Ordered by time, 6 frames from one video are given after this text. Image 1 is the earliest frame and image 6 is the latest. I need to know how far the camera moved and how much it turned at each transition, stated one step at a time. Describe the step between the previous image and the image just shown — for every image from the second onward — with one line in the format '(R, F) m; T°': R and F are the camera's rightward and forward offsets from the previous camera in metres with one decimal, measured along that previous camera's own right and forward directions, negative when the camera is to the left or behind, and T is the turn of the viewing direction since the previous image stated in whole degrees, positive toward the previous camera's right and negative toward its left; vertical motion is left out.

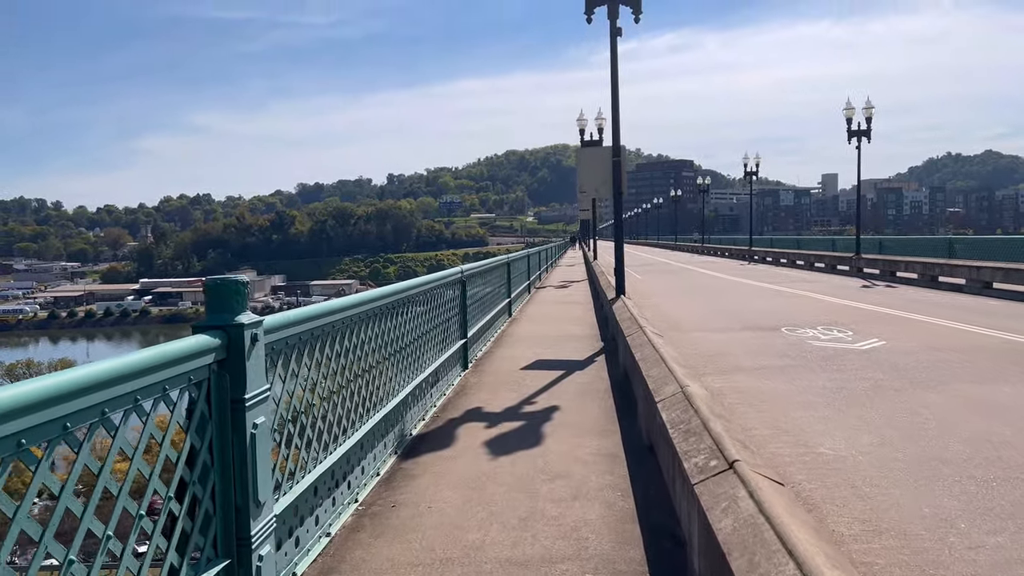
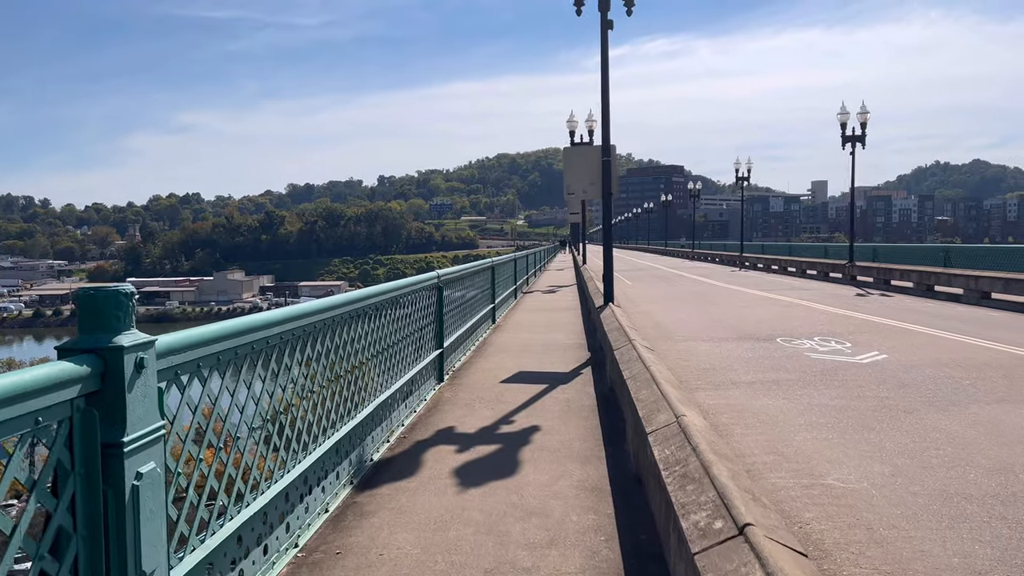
(+0.1, +0.6) m; +1°
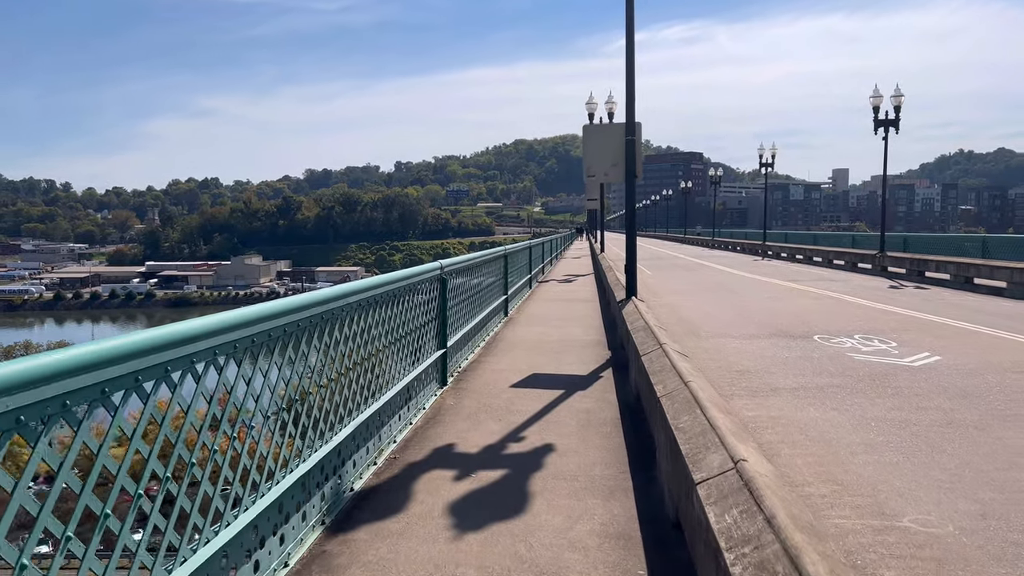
(0.0, +0.9) m; -1°
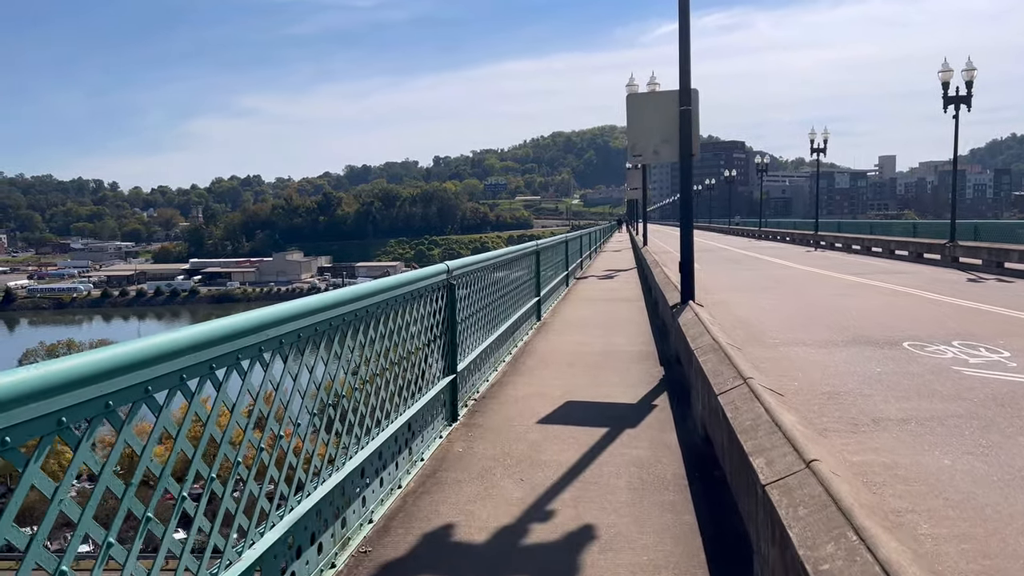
(+0.1, +1.6) m; -3°
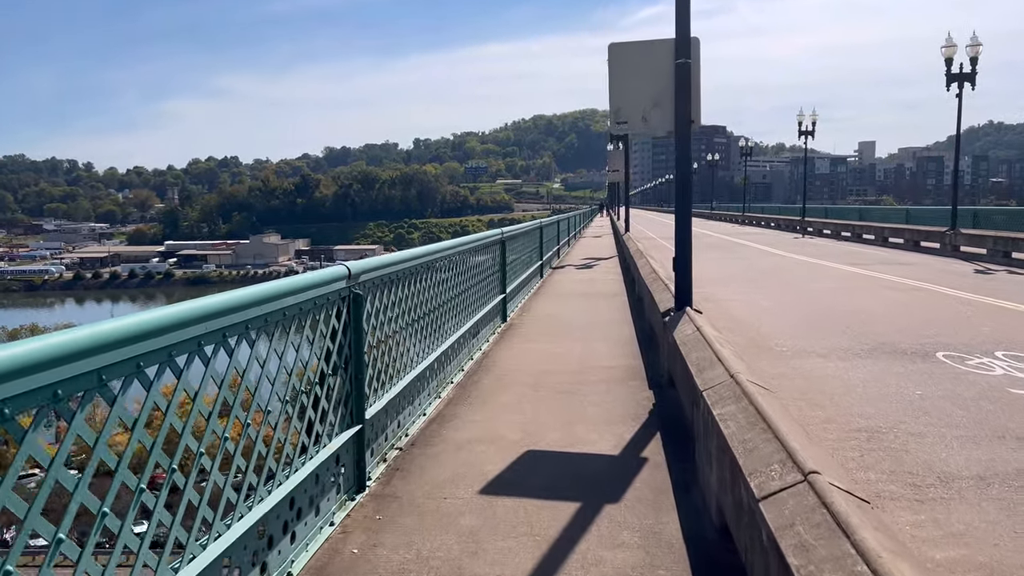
(+0.2, +1.7) m; +1°
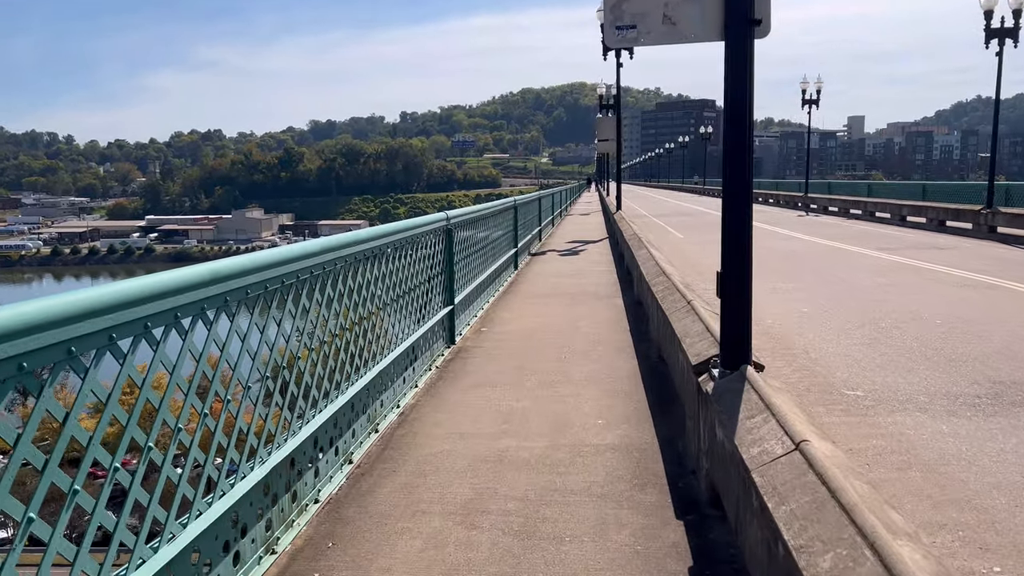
(+0.3, +2.9) m; +1°
